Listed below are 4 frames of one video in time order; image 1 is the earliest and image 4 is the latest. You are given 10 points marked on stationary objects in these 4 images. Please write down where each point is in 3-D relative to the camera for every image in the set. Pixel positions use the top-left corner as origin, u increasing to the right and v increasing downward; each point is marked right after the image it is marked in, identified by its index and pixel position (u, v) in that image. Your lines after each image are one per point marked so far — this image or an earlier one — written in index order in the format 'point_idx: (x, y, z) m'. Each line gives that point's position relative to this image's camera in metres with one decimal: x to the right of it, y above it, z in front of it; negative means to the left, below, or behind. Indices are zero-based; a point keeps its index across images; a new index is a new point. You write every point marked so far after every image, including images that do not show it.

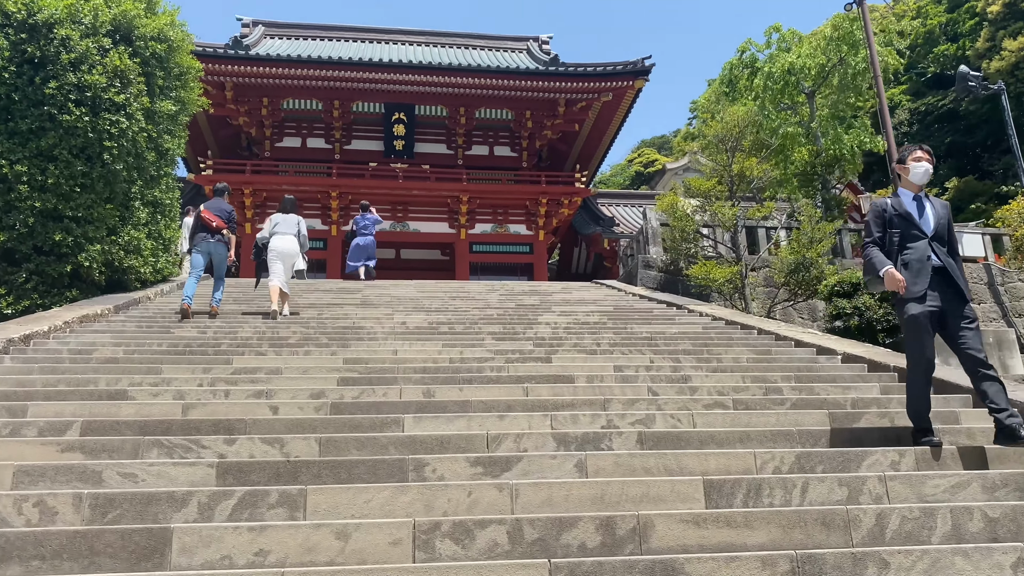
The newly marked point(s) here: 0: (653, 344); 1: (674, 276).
0: (+1.0, -0.4, +5.6) m
1: (+2.0, +0.1, +10.1) m
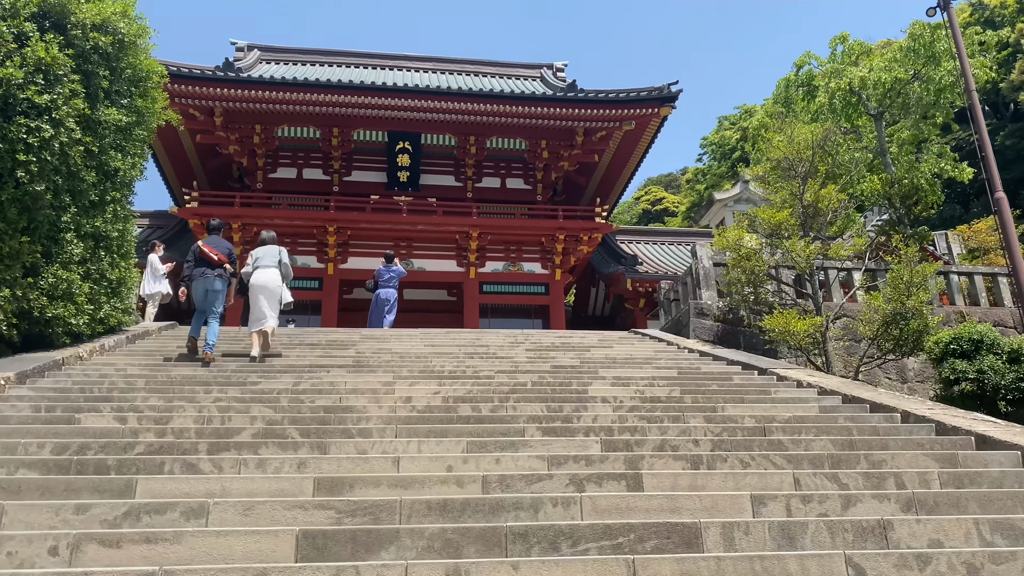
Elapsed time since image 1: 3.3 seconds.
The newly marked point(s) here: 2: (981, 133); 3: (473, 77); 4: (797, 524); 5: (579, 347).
0: (+1.2, -0.7, +3.8) m
1: (+2.3, -0.4, +8.4) m
2: (+5.1, +1.7, +8.8) m
3: (-0.9, +4.8, +18.7) m
4: (+0.9, -0.7, +2.6) m
5: (+0.6, -0.5, +7.6) m
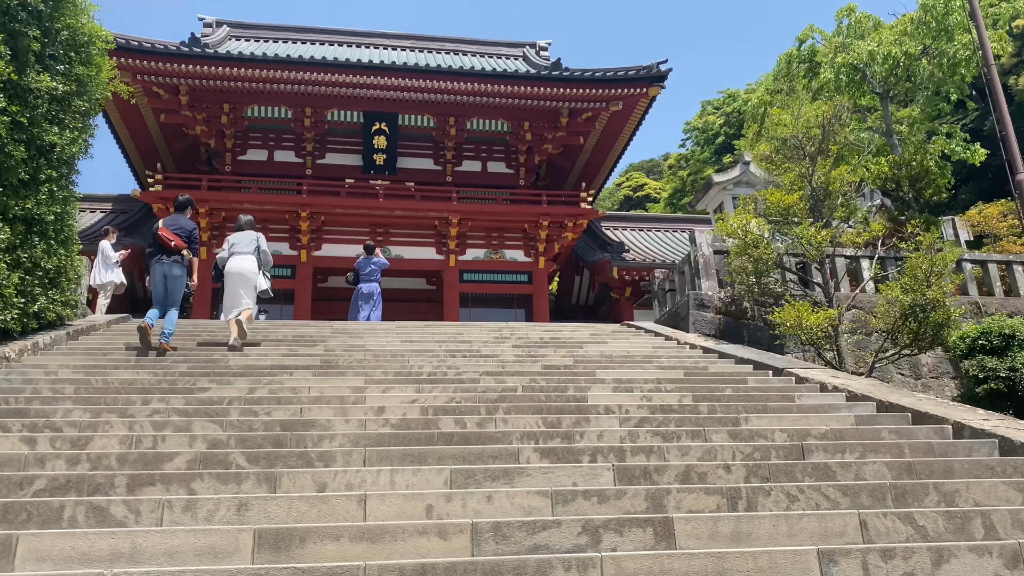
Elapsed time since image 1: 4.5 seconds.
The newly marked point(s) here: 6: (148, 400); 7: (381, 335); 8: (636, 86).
0: (+1.2, -0.7, +3.2) m
1: (+2.1, -0.3, +7.8) m
2: (+4.9, +1.8, +8.2) m
3: (-1.3, +5.1, +17.9) m
4: (+0.9, -0.7, +2.0) m
5: (+0.5, -0.5, +7.0) m
6: (-1.9, -0.6, +4.2) m
7: (-1.2, -0.4, +7.2) m
8: (+2.0, +3.3, +13.1) m
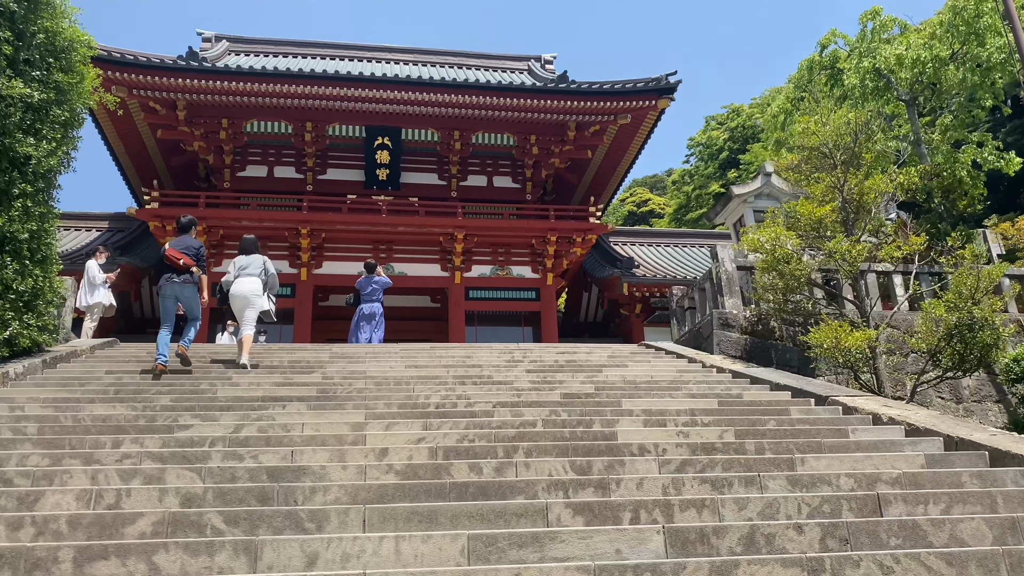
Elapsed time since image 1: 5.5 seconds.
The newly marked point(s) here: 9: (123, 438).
0: (+1.3, -0.8, +2.7) m
1: (+2.3, -0.5, +7.3) m
2: (+5.0, +1.6, +7.7) m
3: (-1.2, +4.7, +17.5) m
4: (+1.0, -0.8, +1.4) m
5: (+0.6, -0.6, +6.4) m
6: (-1.8, -0.7, +3.7) m
7: (-1.1, -0.6, +6.7) m
8: (+2.1, +3.0, +12.6) m
9: (-1.8, -0.7, +3.7) m
